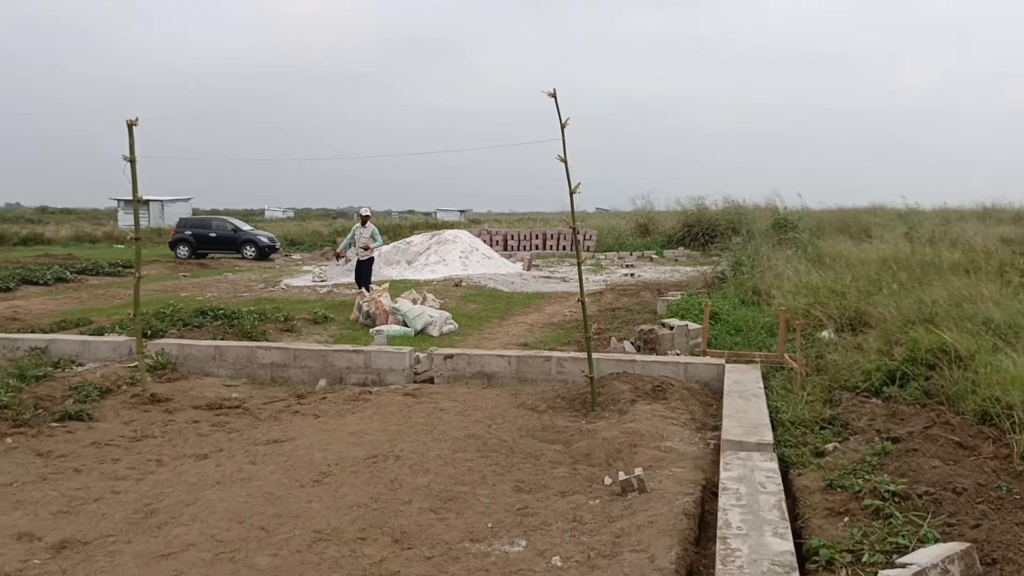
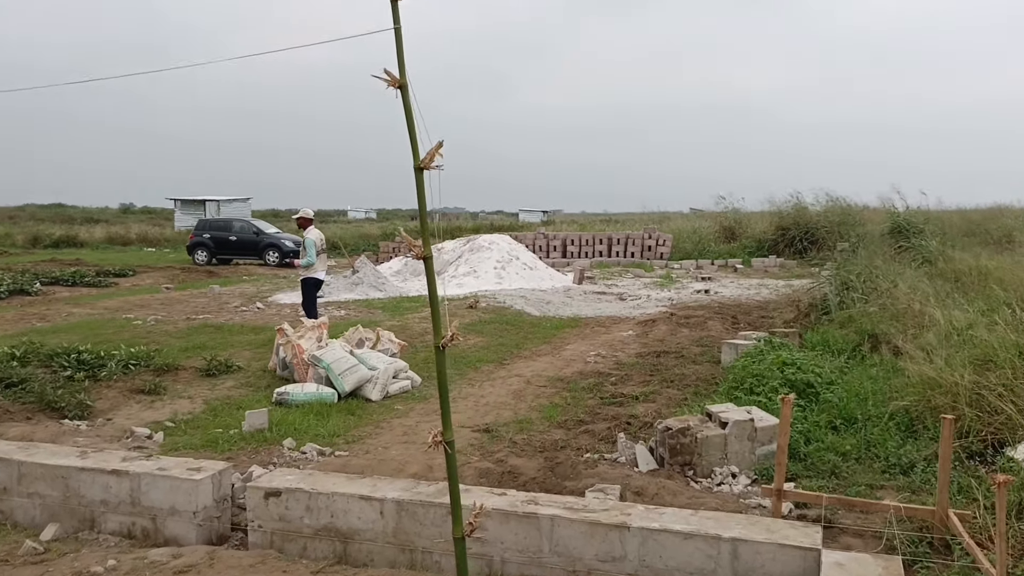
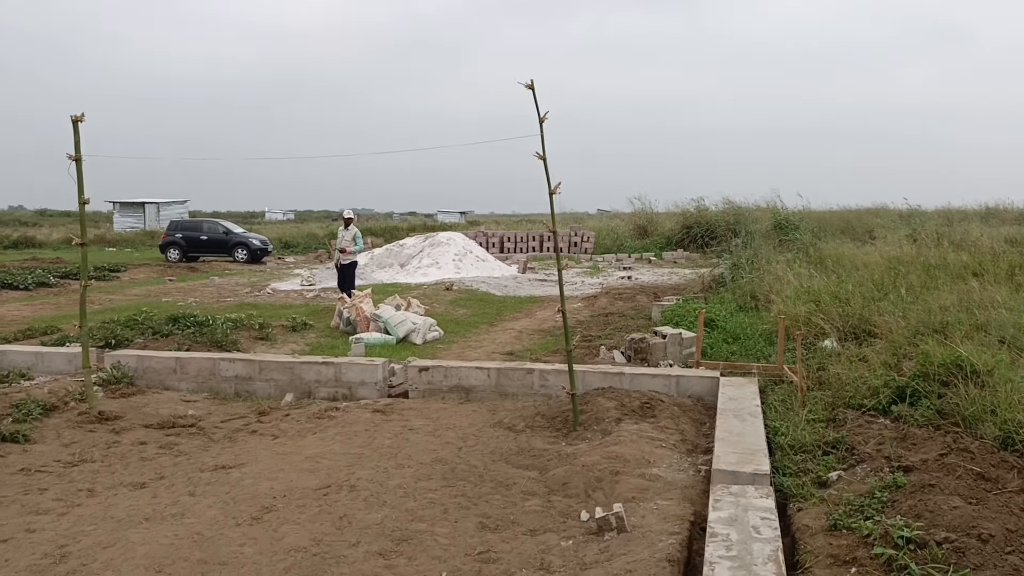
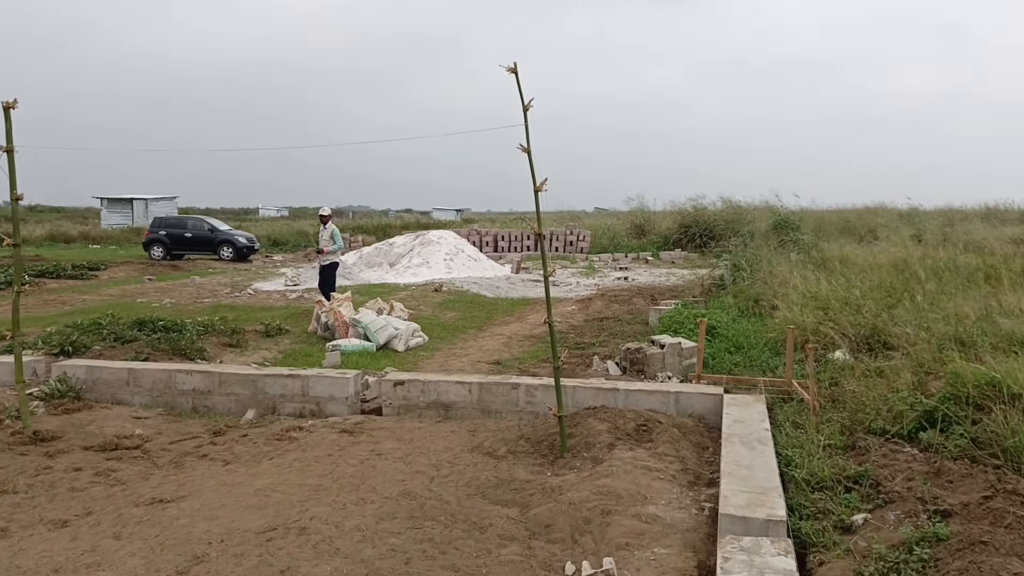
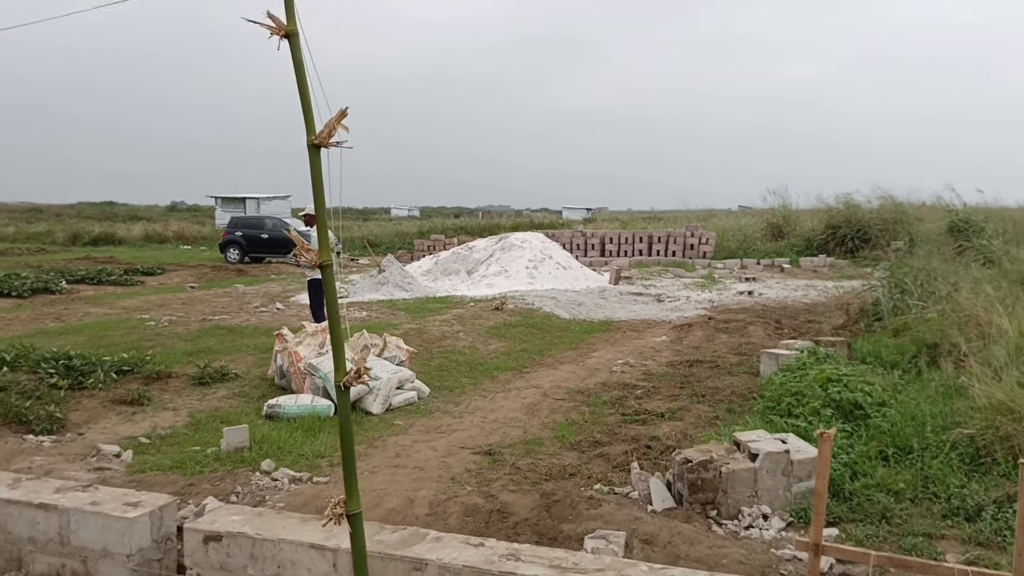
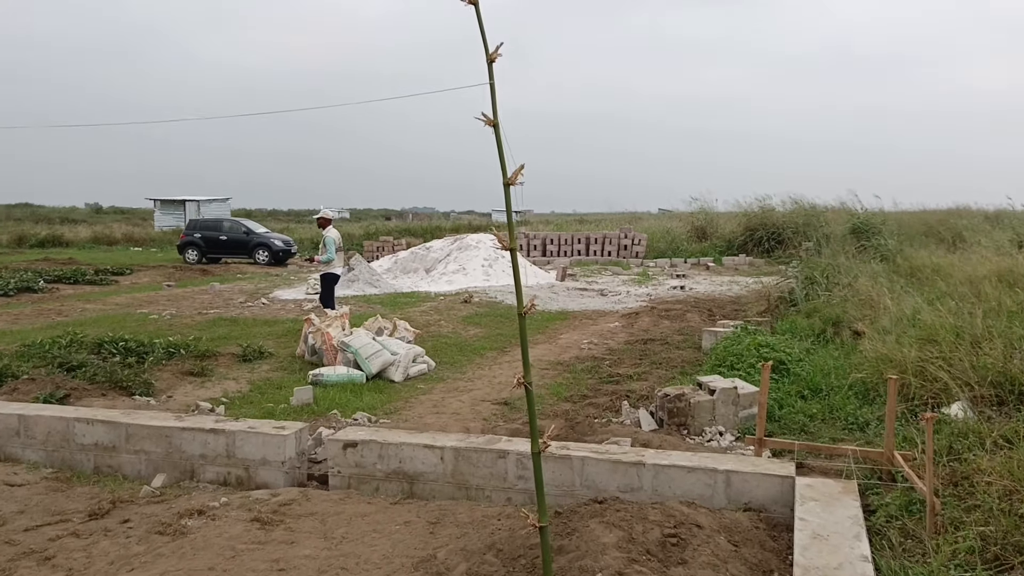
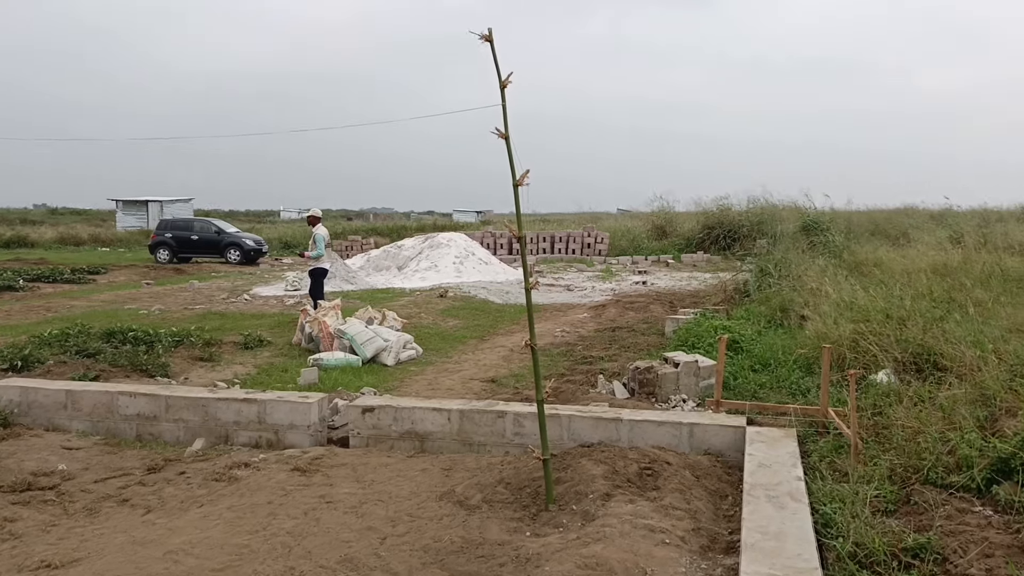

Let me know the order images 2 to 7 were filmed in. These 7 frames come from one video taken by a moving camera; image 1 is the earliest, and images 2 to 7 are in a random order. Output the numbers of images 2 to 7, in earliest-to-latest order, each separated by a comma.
3, 4, 7, 6, 2, 5
